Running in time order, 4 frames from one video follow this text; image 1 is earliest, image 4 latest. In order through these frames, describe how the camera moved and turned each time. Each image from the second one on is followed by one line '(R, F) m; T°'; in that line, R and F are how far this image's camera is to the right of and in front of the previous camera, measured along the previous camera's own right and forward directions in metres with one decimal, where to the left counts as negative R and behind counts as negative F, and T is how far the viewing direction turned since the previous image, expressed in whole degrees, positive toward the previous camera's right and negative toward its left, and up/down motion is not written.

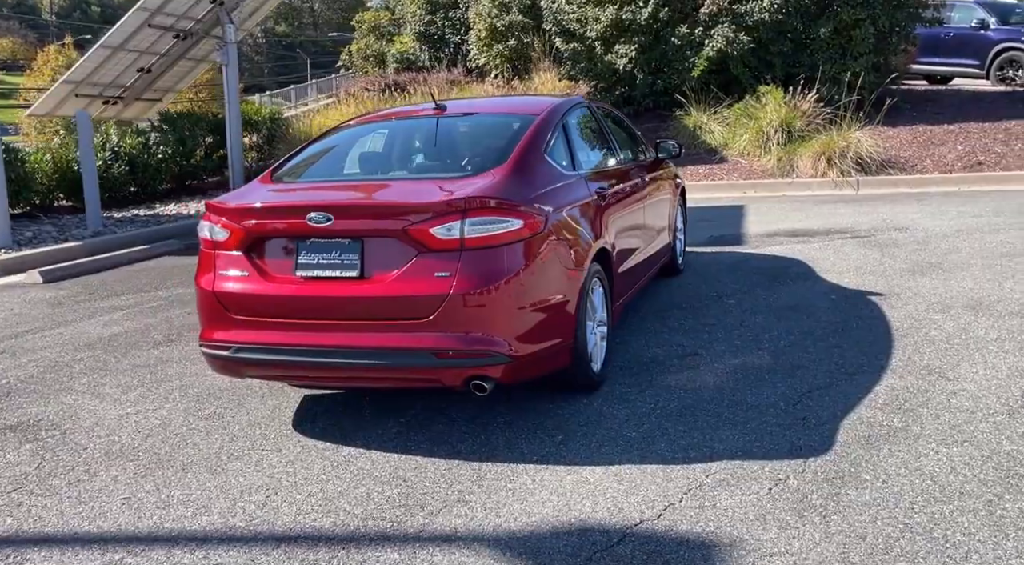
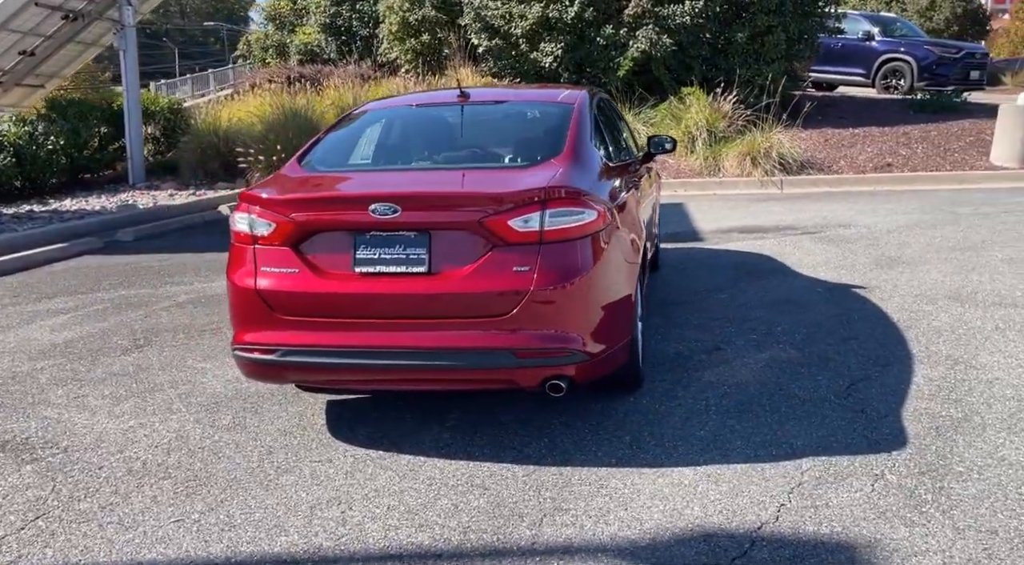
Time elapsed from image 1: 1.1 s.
(-0.9, +0.3) m; +8°
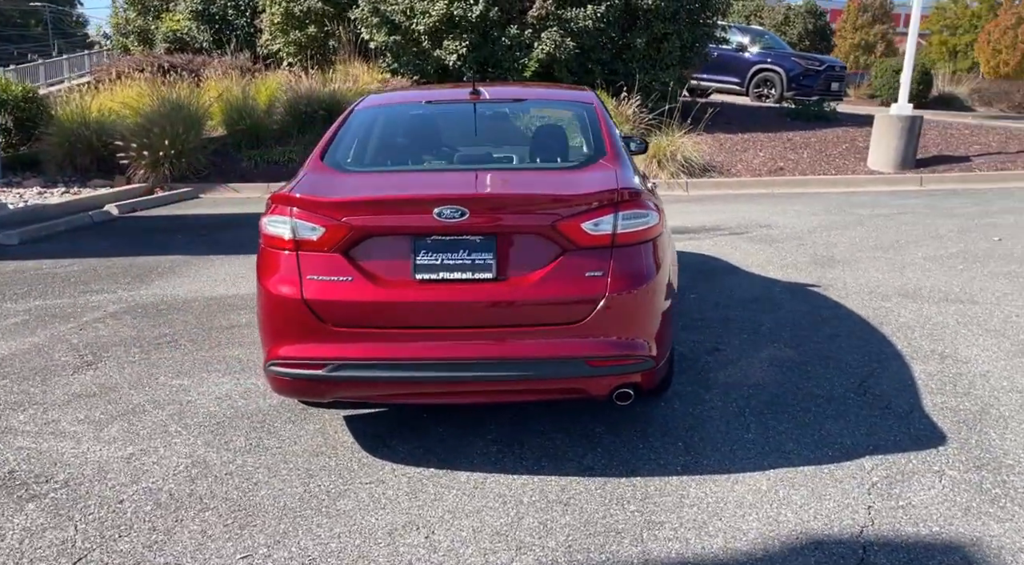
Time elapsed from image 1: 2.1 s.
(-0.9, +0.2) m; +10°
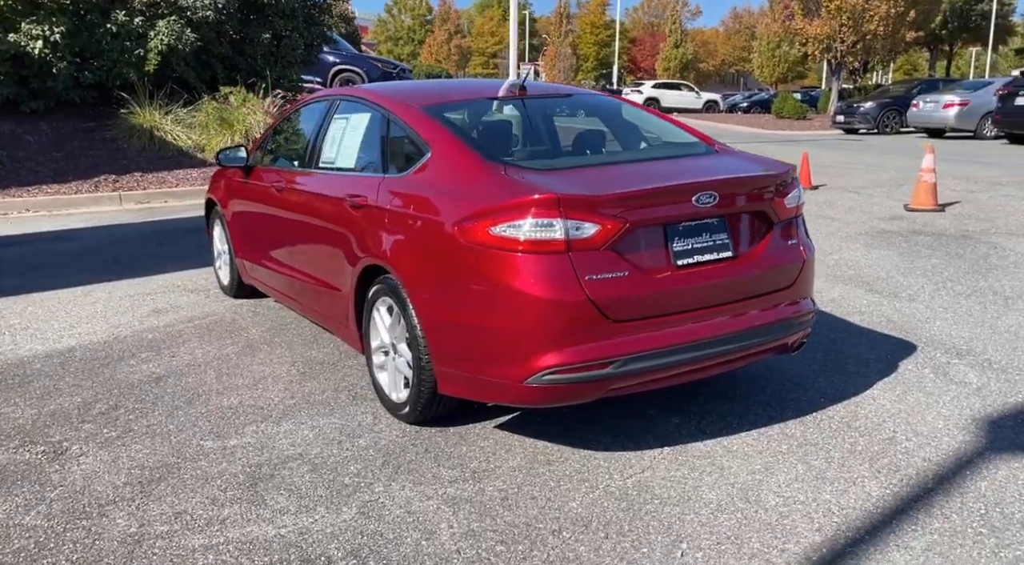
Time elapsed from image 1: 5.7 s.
(-3.0, +0.9) m; +34°
